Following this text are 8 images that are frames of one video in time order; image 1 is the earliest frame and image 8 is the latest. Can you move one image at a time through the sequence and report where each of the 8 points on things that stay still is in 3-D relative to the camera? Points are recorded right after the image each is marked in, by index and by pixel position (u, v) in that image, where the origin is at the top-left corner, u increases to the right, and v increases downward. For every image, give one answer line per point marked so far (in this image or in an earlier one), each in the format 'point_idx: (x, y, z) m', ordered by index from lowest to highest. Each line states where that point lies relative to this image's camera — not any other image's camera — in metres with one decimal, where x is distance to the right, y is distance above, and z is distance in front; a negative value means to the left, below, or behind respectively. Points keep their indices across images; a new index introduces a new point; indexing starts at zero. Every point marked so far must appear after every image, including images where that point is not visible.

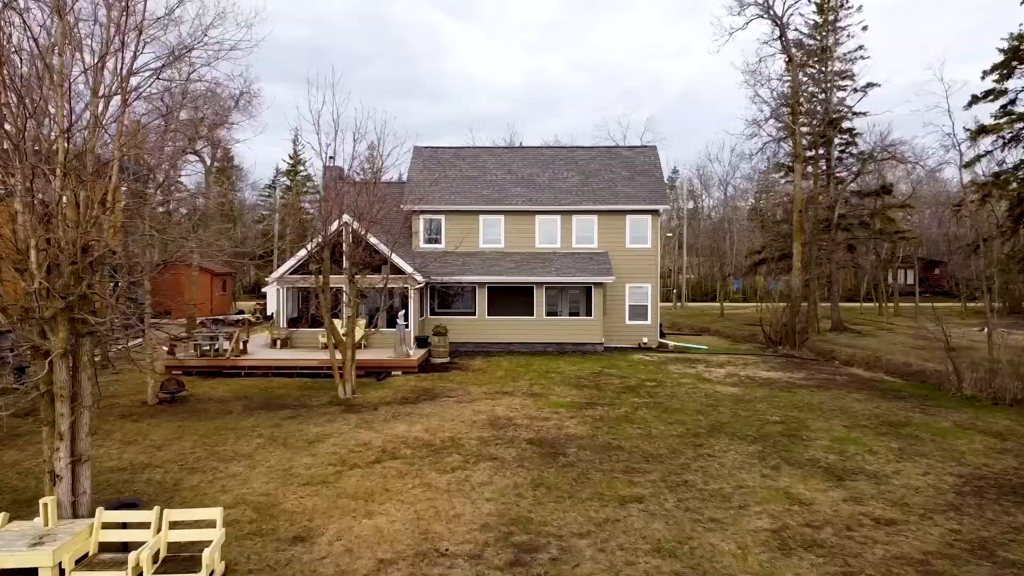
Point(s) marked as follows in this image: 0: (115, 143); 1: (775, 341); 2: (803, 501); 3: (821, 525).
0: (-6.3, +2.3, +6.3) m
1: (+12.5, -2.5, +18.5) m
2: (+5.1, -3.7, +6.8) m
3: (+4.9, -3.7, +6.2) m
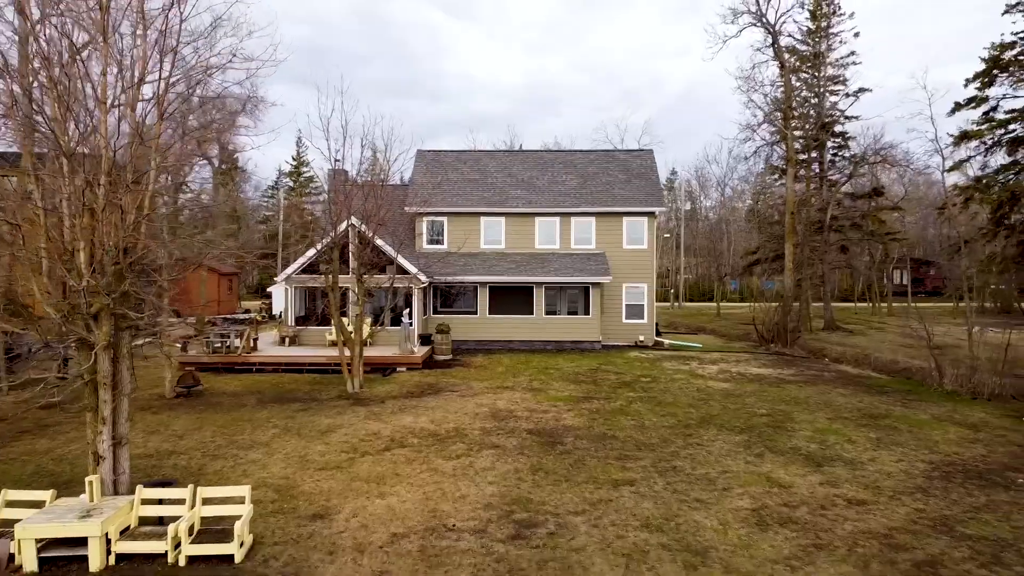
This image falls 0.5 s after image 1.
0: (-6.3, +2.4, +6.9) m
1: (+12.5, -2.5, +19.0) m
2: (+5.1, -3.7, +7.3) m
3: (+4.9, -3.7, +6.7) m
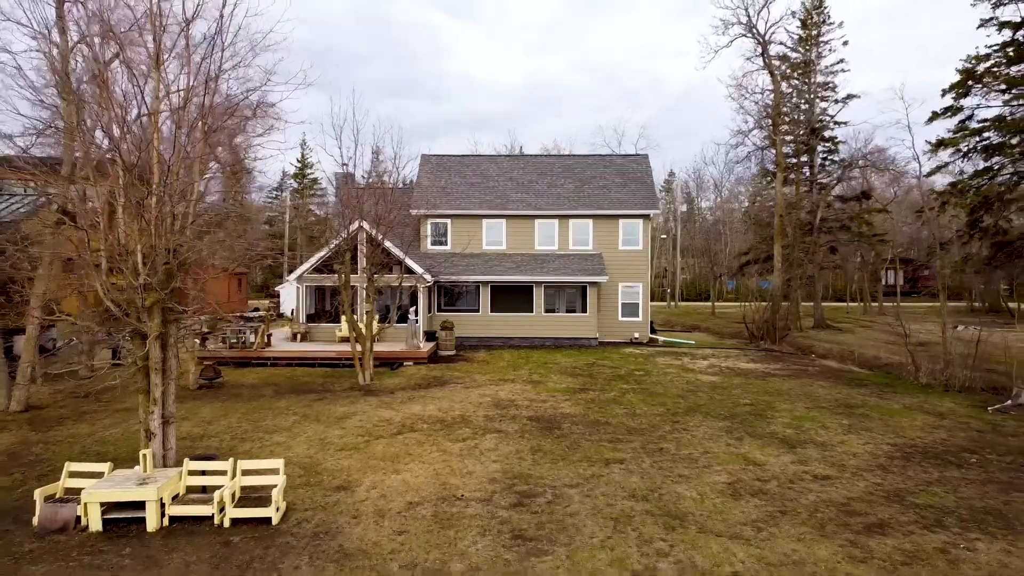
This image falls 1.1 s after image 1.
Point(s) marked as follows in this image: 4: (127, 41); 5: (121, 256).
0: (-6.2, +2.4, +7.7) m
1: (+12.5, -2.5, +19.8) m
2: (+5.1, -3.6, +8.1) m
3: (+5.0, -3.7, +7.5) m
4: (-7.3, +4.7, +7.6) m
5: (-6.9, +0.6, +6.9) m
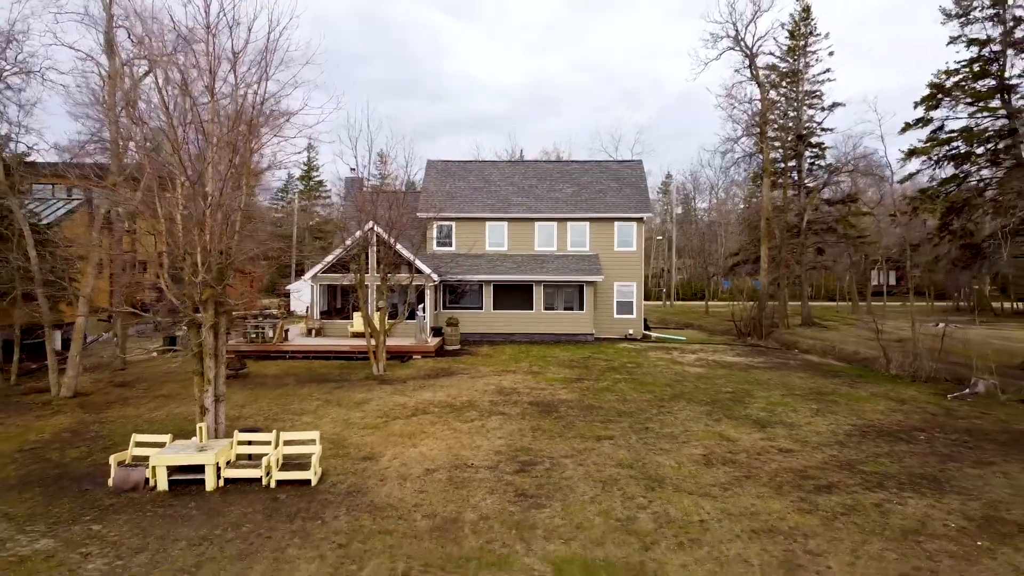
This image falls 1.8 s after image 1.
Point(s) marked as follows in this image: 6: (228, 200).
0: (-6.2, +2.5, +8.8) m
1: (+12.6, -2.4, +20.9) m
2: (+5.2, -3.6, +9.2) m
3: (+5.0, -3.6, +8.6) m
4: (-7.2, +4.7, +8.7) m
5: (-6.8, +0.6, +8.0) m
6: (-6.2, +1.9, +8.5) m
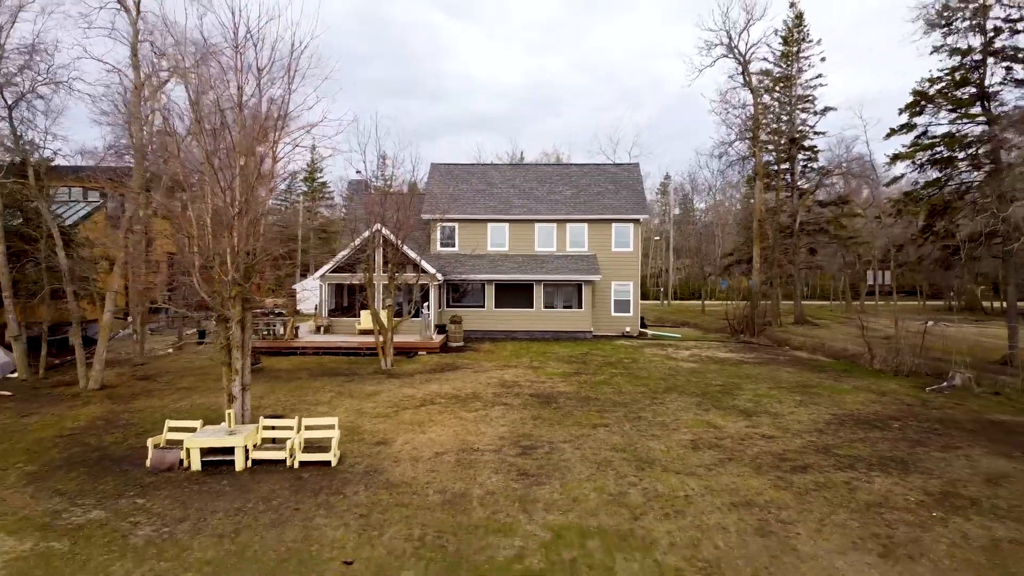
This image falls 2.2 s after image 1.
0: (-6.1, +2.5, +9.5) m
1: (+12.6, -2.4, +21.6) m
2: (+5.2, -3.5, +9.9) m
3: (+5.1, -3.6, +9.3) m
4: (-7.1, +4.8, +9.3) m
5: (-6.8, +0.7, +8.7) m
6: (-6.1, +2.0, +9.2) m
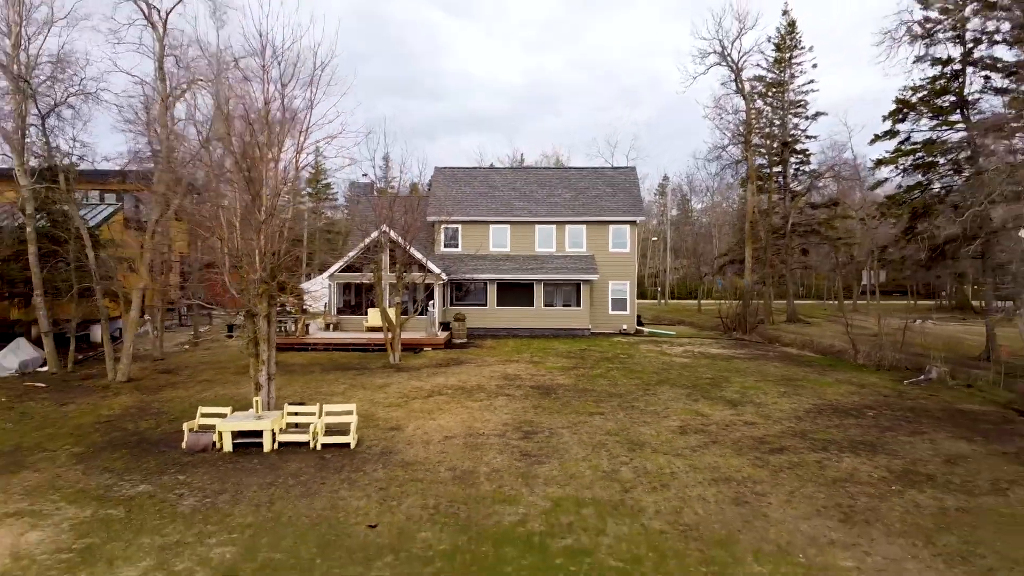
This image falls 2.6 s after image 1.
0: (-6.0, +2.6, +10.3) m
1: (+12.7, -2.3, +22.4) m
2: (+5.3, -3.5, +10.7) m
3: (+5.1, -3.5, +10.1) m
4: (-7.1, +4.8, +10.1) m
5: (-6.7, +0.7, +9.5) m
6: (-6.1, +2.0, +10.0) m
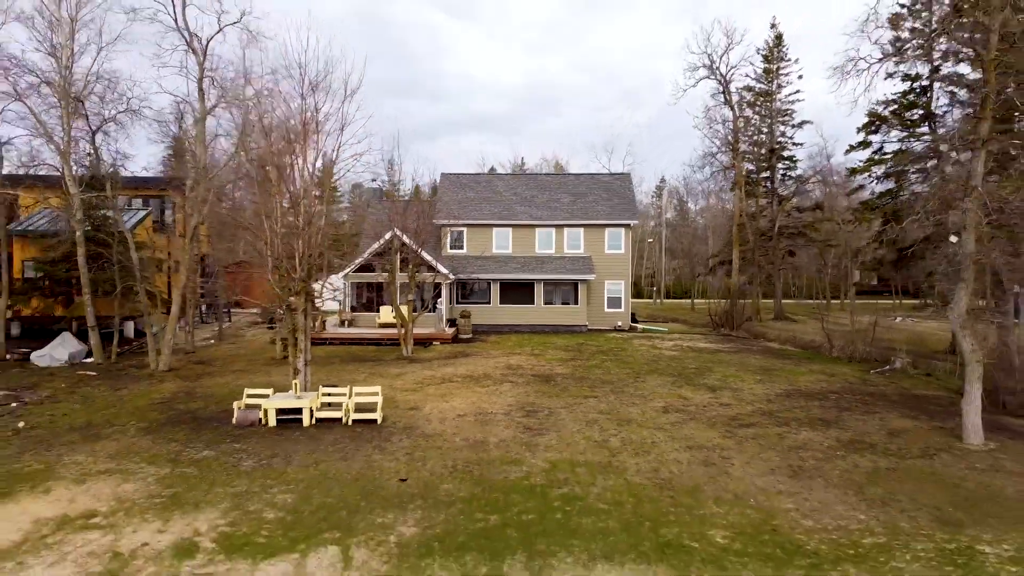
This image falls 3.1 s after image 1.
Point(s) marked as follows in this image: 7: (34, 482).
0: (-5.9, +2.6, +11.7) m
1: (+12.8, -2.3, +23.9) m
2: (+5.4, -3.4, +12.1) m
3: (+5.3, -3.5, +11.5) m
4: (-6.9, +4.9, +11.5) m
5: (-6.6, +0.8, +10.9) m
6: (-6.0, +2.1, +11.4) m
7: (-9.5, -3.9, +7.7) m
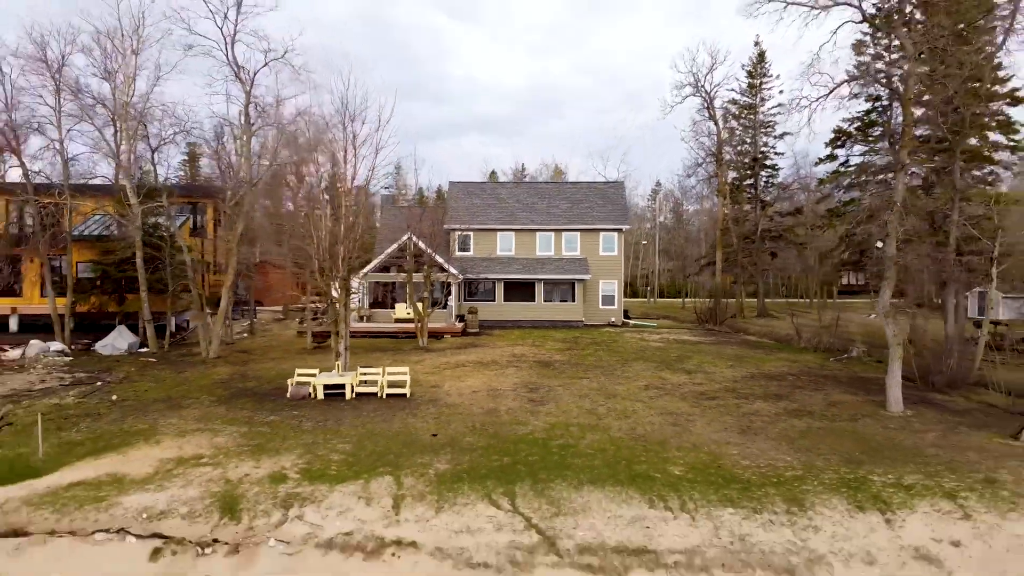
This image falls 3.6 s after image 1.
0: (-5.7, +2.7, +13.8) m
1: (+13.0, -2.2, +26.0) m
2: (+5.6, -3.3, +14.2) m
3: (+5.5, -3.4, +13.6) m
4: (-6.8, +5.0, +13.7) m
5: (-6.4, +0.9, +13.0) m
6: (-5.8, +2.2, +13.6) m
7: (-9.3, -3.8, +9.9) m
